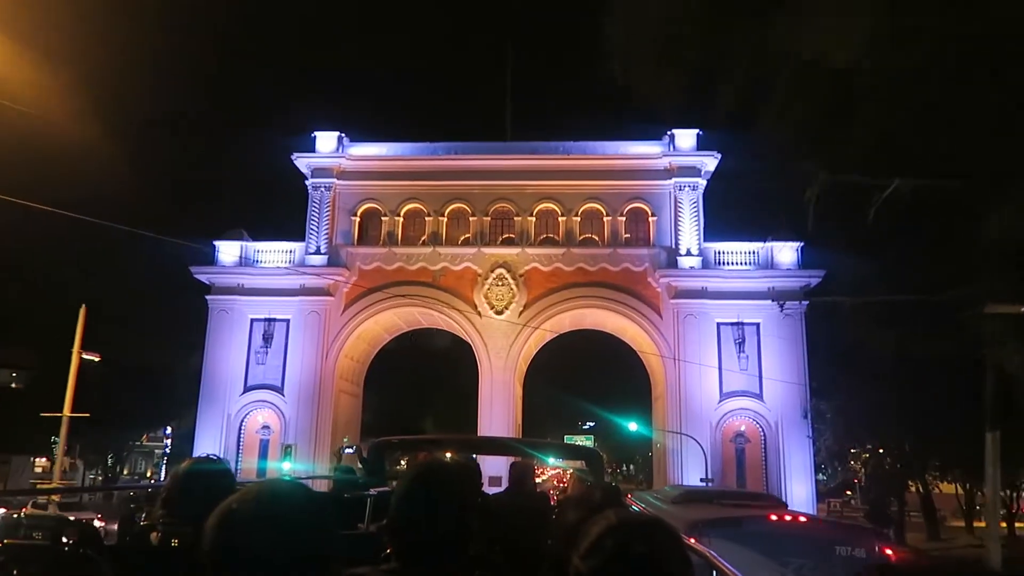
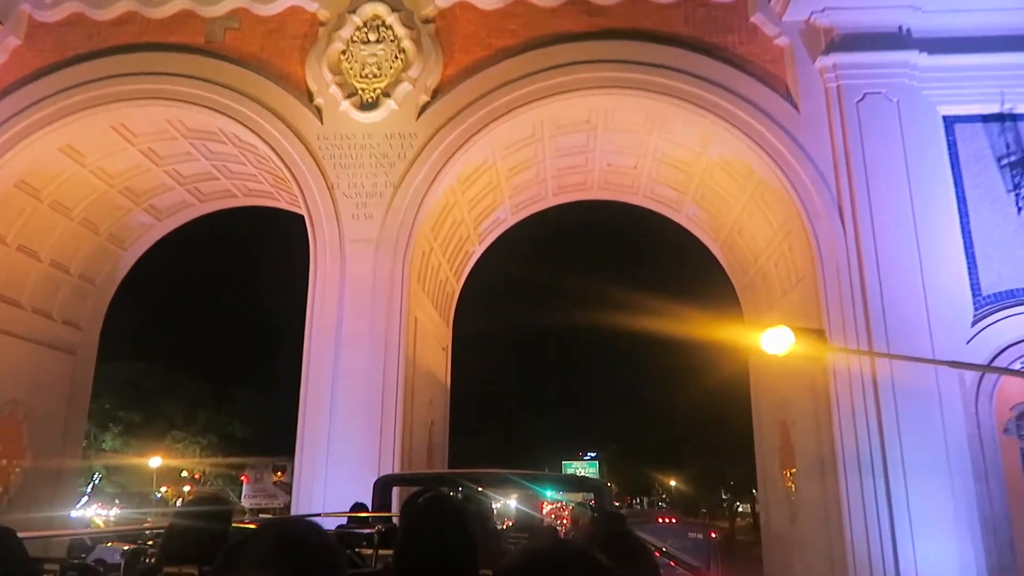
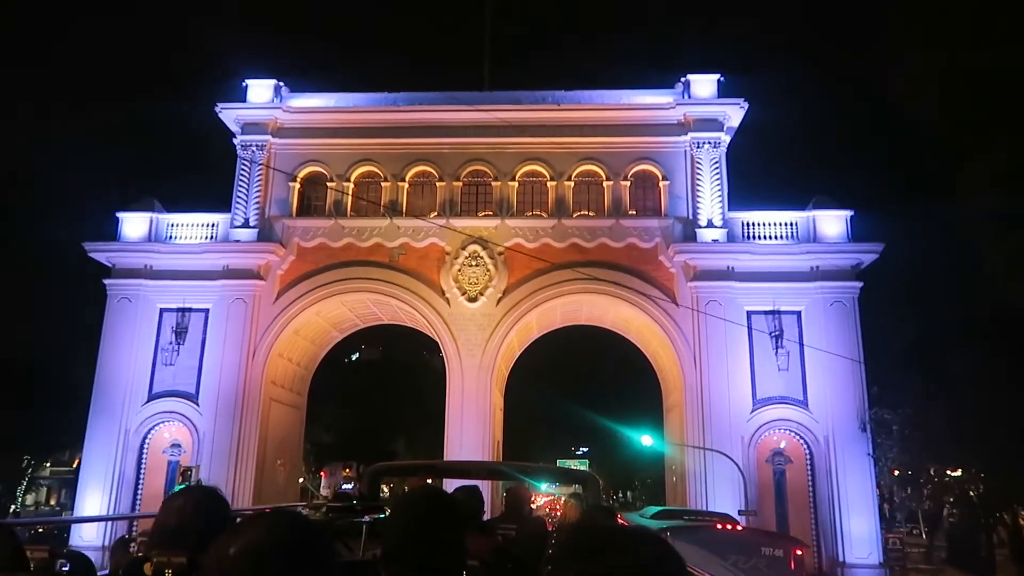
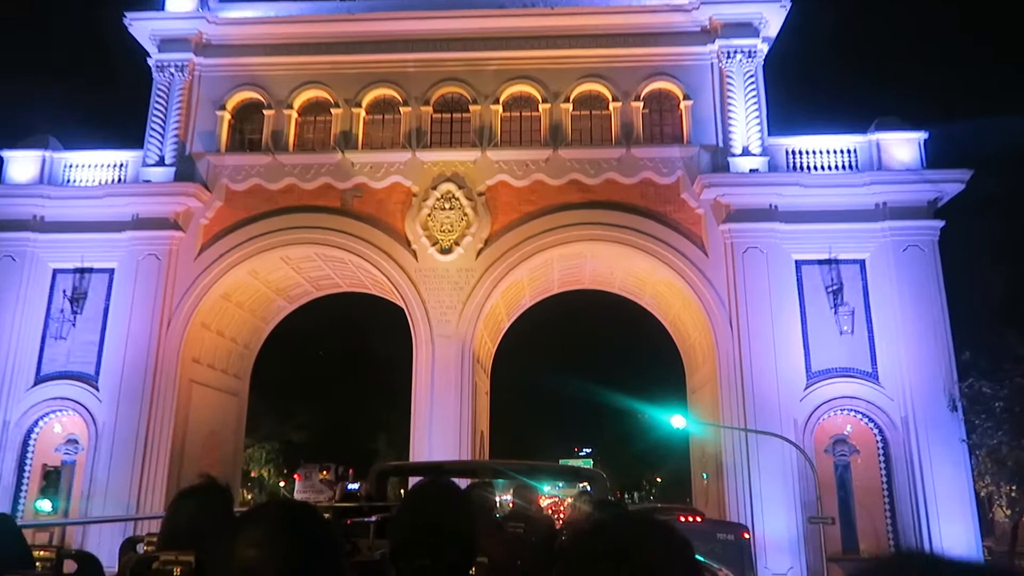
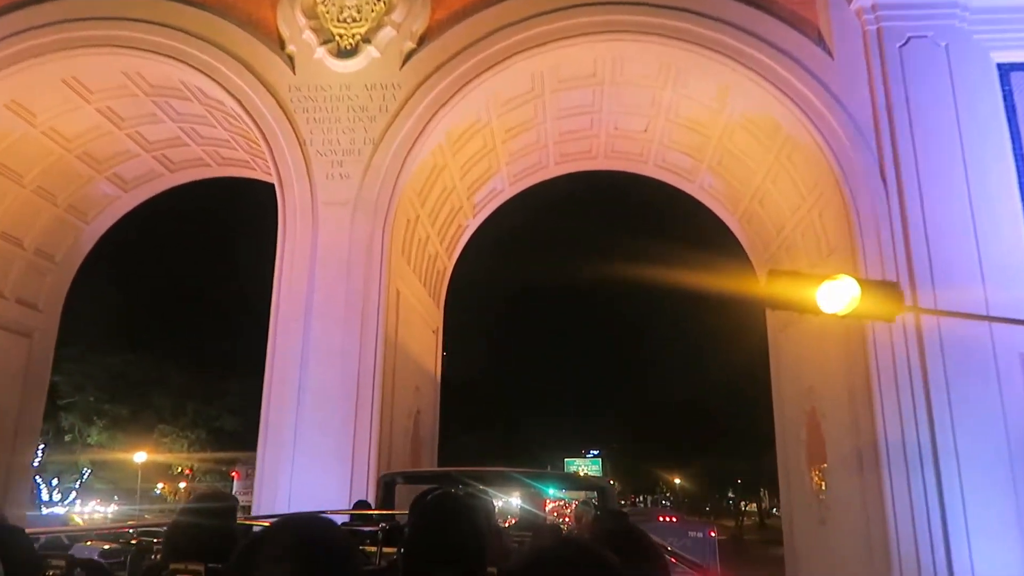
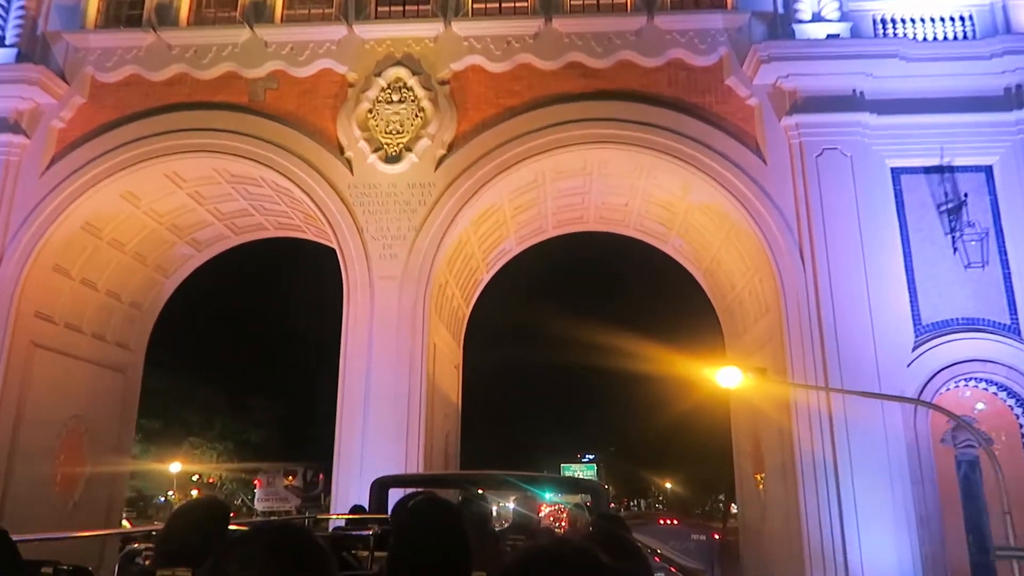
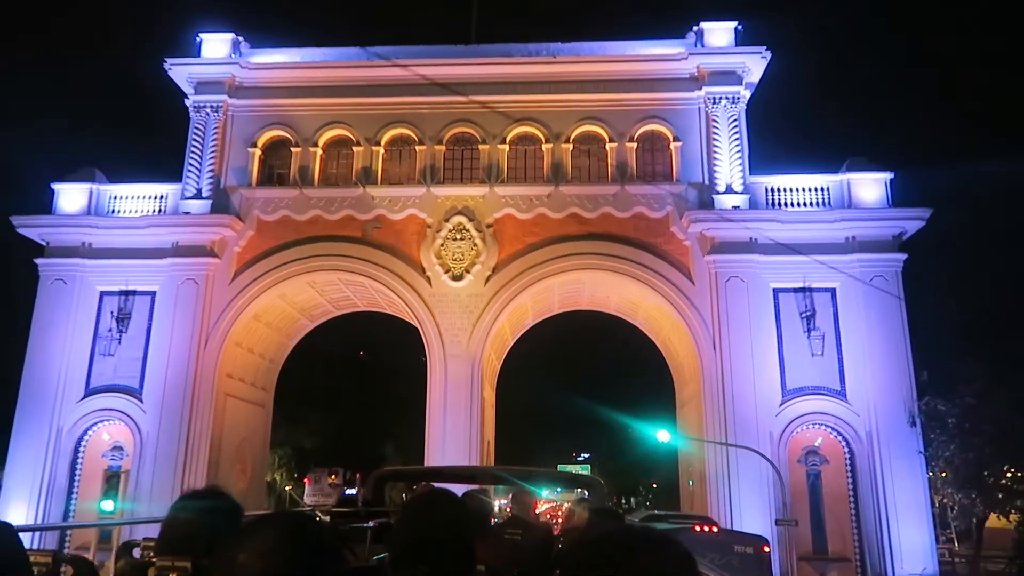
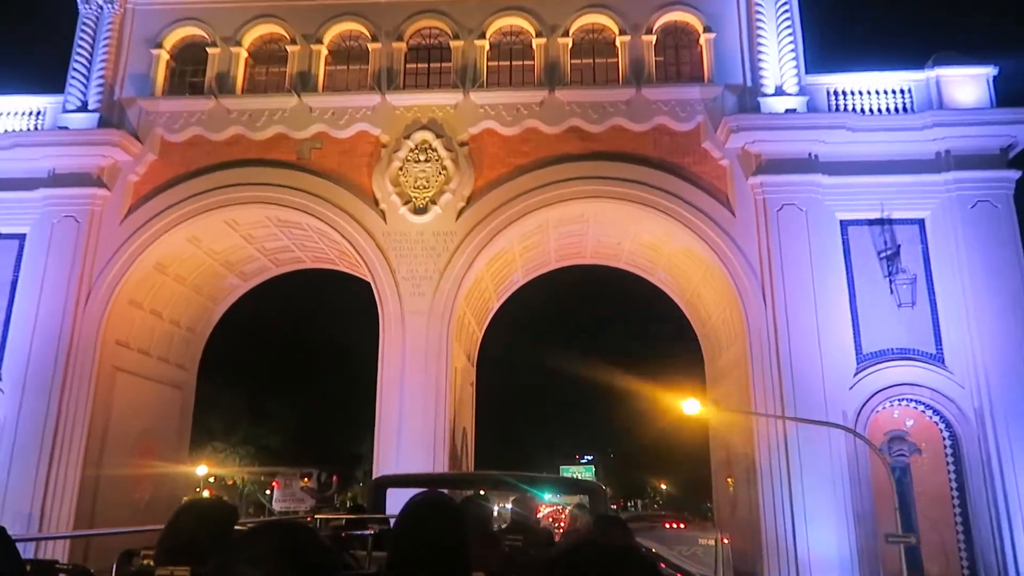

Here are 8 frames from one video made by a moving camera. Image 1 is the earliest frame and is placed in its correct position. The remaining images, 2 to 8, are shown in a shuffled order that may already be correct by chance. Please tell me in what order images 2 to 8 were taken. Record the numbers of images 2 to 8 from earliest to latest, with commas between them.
3, 7, 4, 8, 6, 2, 5
